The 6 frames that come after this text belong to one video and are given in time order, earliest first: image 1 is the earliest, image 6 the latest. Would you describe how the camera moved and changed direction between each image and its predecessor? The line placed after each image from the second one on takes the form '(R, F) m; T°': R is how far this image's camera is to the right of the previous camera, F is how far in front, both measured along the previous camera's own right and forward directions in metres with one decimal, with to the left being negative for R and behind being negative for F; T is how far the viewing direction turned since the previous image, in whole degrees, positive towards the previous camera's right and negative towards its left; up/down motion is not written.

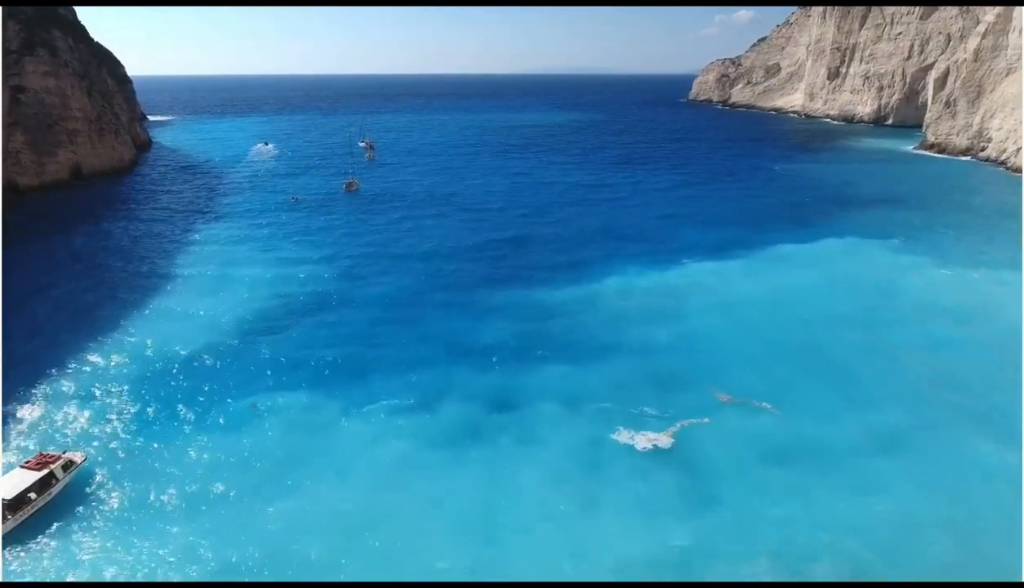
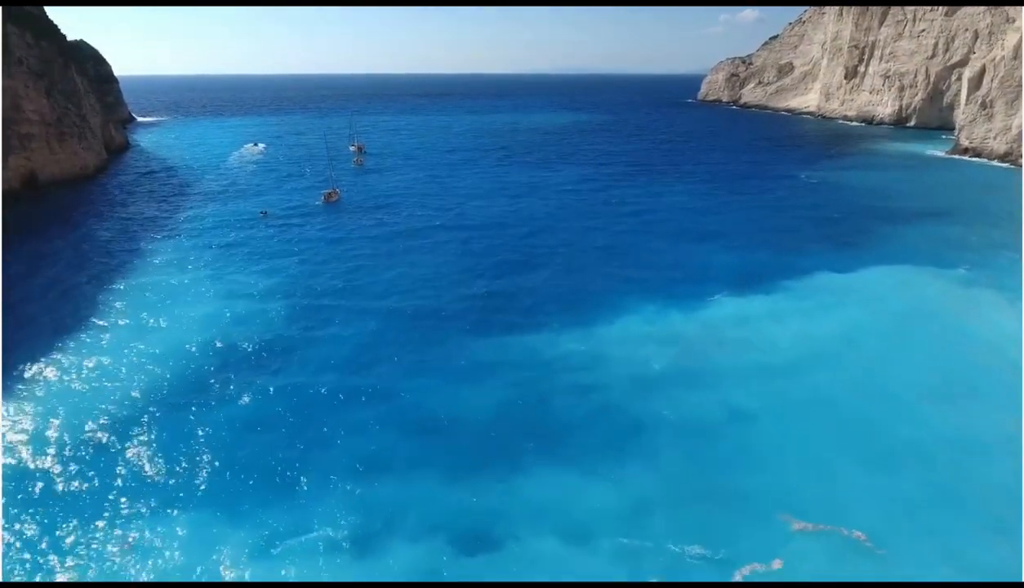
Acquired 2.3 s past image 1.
(+0.3, +5.1) m; 0°
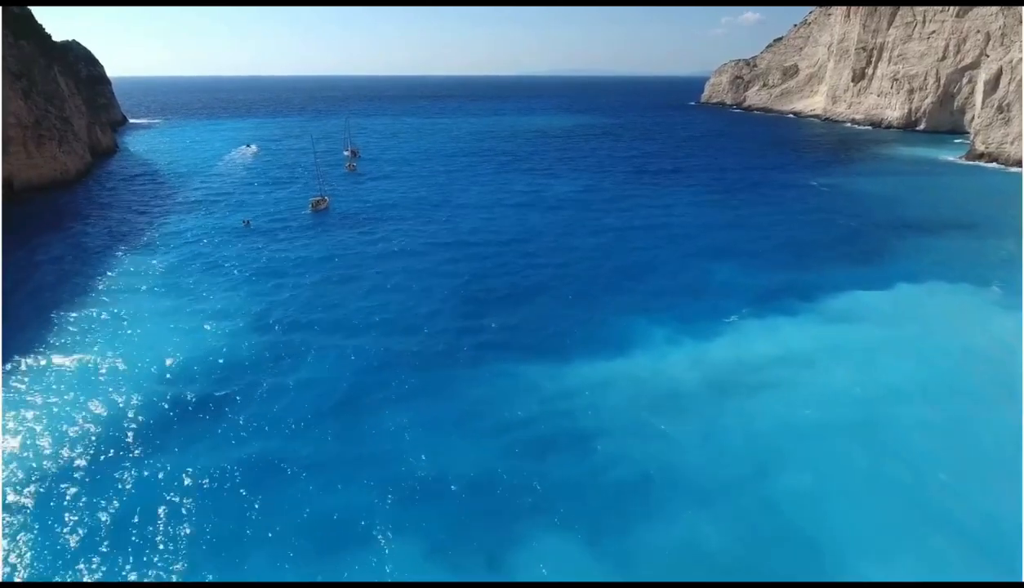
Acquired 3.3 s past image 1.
(+0.1, +2.3) m; 0°
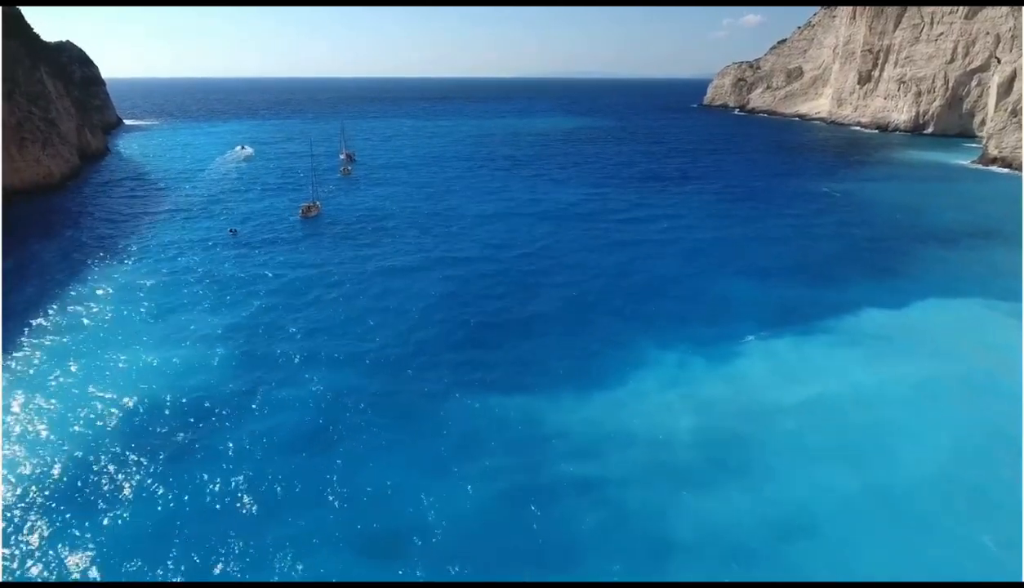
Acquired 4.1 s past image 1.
(+0.1, +1.7) m; 0°
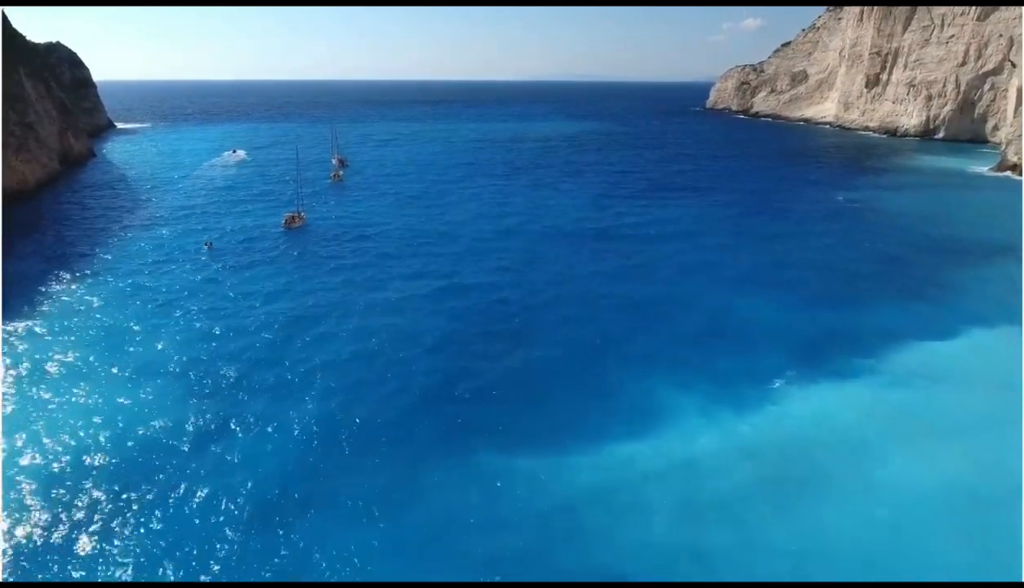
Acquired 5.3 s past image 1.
(0.0, +2.6) m; 0°
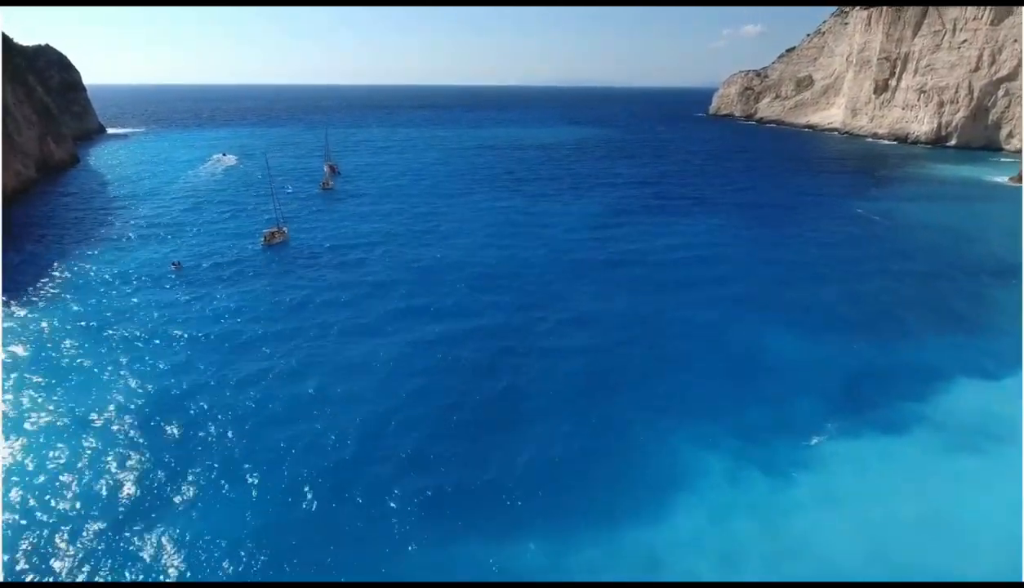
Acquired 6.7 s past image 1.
(+0.1, +2.7) m; 0°
